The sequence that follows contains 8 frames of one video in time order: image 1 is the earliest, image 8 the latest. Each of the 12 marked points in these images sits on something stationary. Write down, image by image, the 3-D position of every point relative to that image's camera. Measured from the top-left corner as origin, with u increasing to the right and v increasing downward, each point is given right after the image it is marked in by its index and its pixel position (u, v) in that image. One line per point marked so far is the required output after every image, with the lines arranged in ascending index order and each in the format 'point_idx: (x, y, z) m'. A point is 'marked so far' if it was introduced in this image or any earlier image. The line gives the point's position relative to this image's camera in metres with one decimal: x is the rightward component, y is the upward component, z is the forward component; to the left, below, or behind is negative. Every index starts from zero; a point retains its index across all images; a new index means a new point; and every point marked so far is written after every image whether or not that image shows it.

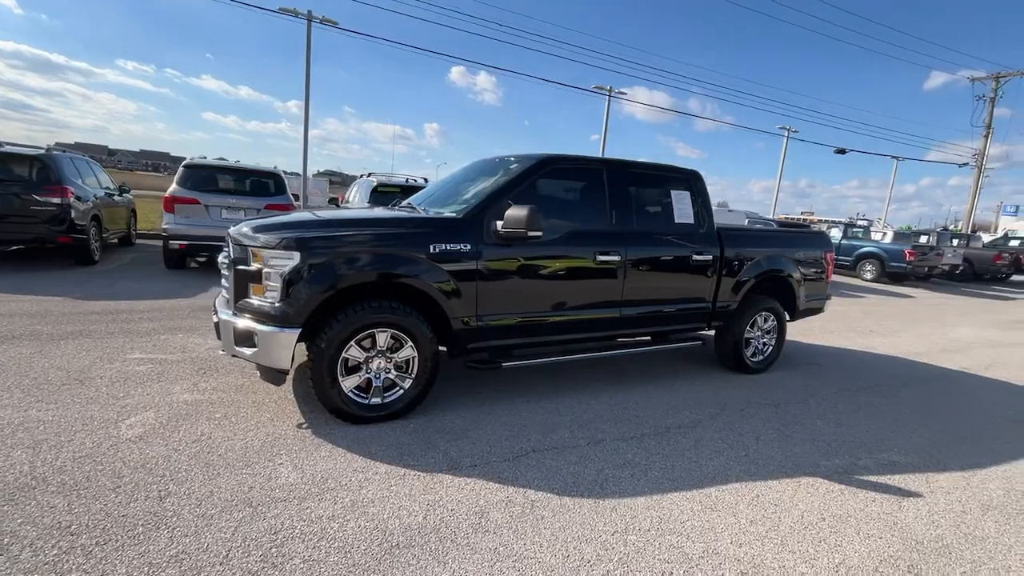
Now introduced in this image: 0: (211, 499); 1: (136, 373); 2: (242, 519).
0: (-1.6, -1.2, +2.6) m
1: (-3.4, -0.8, +4.3) m
2: (-1.4, -1.2, +2.5) m
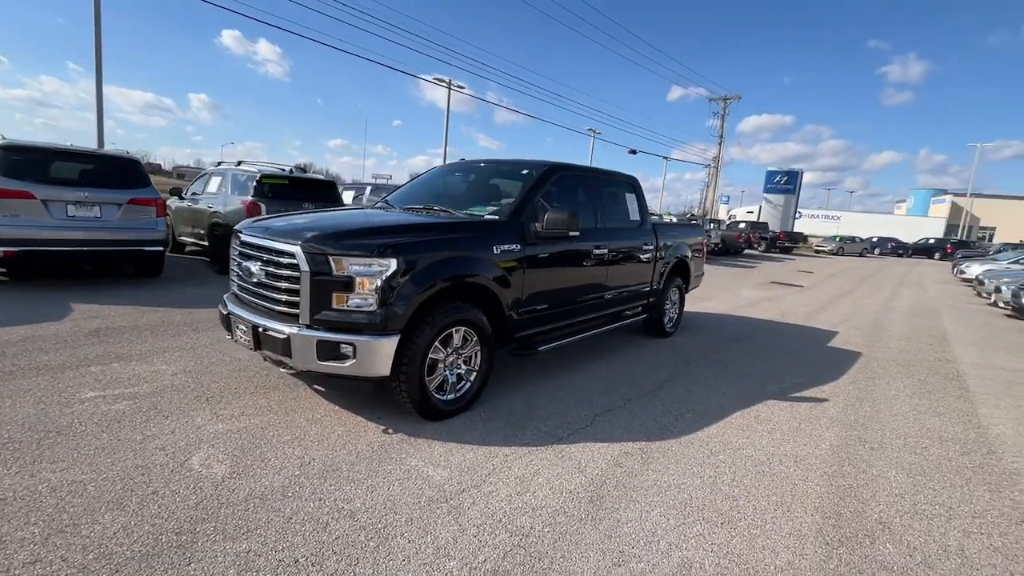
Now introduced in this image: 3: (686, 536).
0: (-0.6, -1.2, +2.7) m
1: (-2.9, -0.9, +3.6) m
2: (-0.3, -1.2, +2.6) m
3: (+1.0, -1.3, +2.6) m
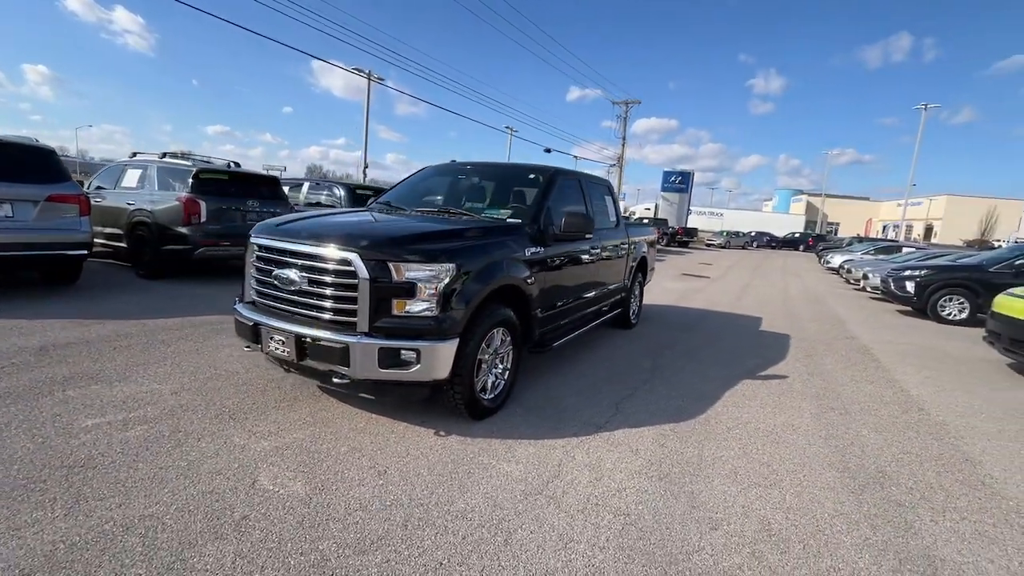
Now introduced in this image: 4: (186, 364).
0: (0.0, -1.2, +2.8) m
1: (-2.5, -1.0, +3.2) m
2: (+0.3, -1.3, +2.8) m
3: (+1.5, -1.3, +3.0) m
4: (-3.1, -0.7, +4.6) m
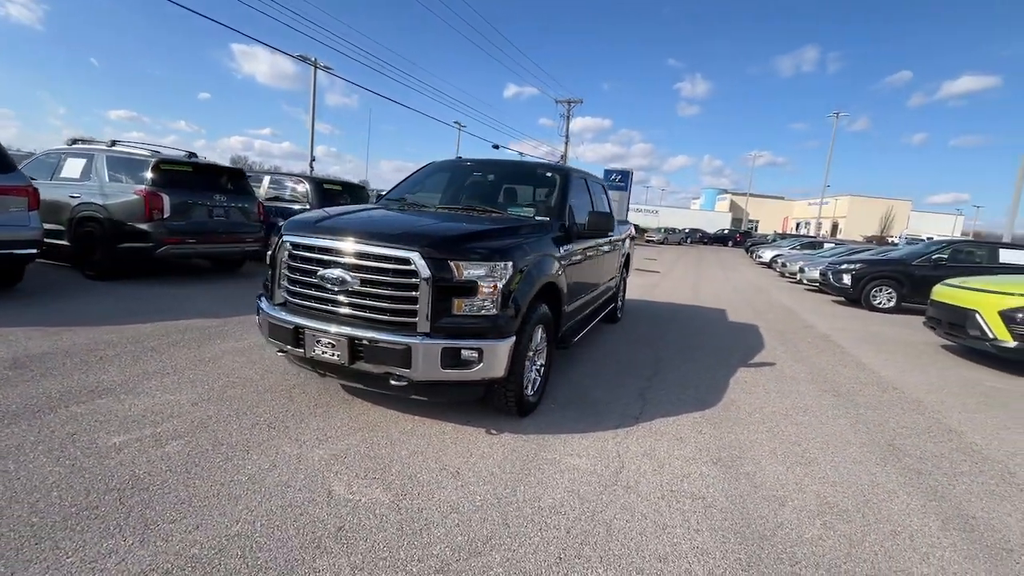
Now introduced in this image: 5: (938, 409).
0: (+0.5, -1.2, +2.9) m
1: (-2.0, -1.0, +3.0) m
2: (+0.7, -1.2, +2.9) m
3: (+2.0, -1.3, +3.3) m
4: (-2.8, -0.8, +4.2) m
5: (+4.2, -1.2, +4.7) m
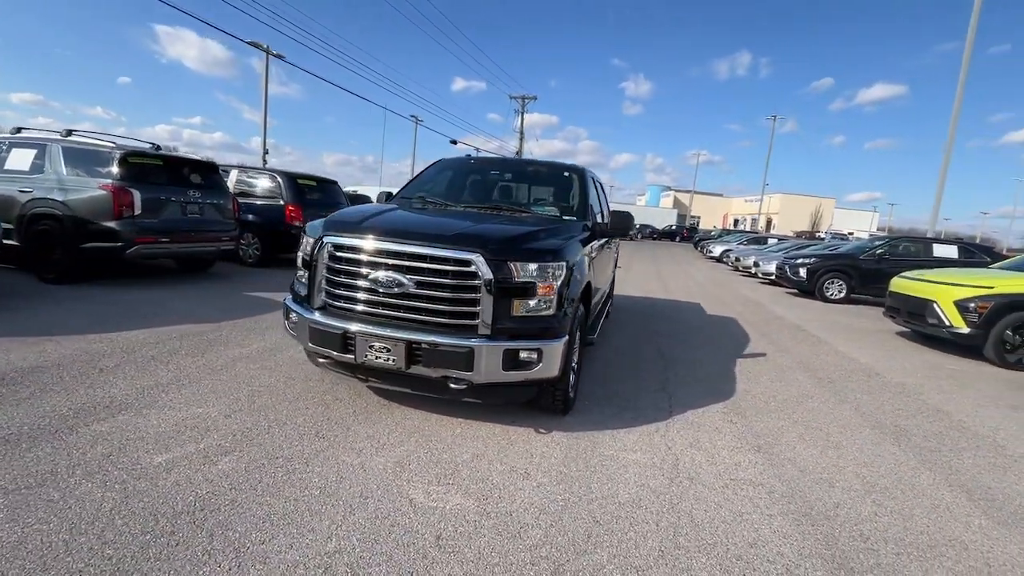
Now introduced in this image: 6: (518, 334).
0: (+0.9, -1.2, +3.0) m
1: (-1.6, -1.1, +2.8) m
2: (+1.2, -1.2, +3.1) m
3: (+2.4, -1.3, +3.5) m
4: (-2.5, -0.8, +4.0) m
5: (+4.4, -1.1, +5.2) m
6: (0.0, -0.3, +3.3) m
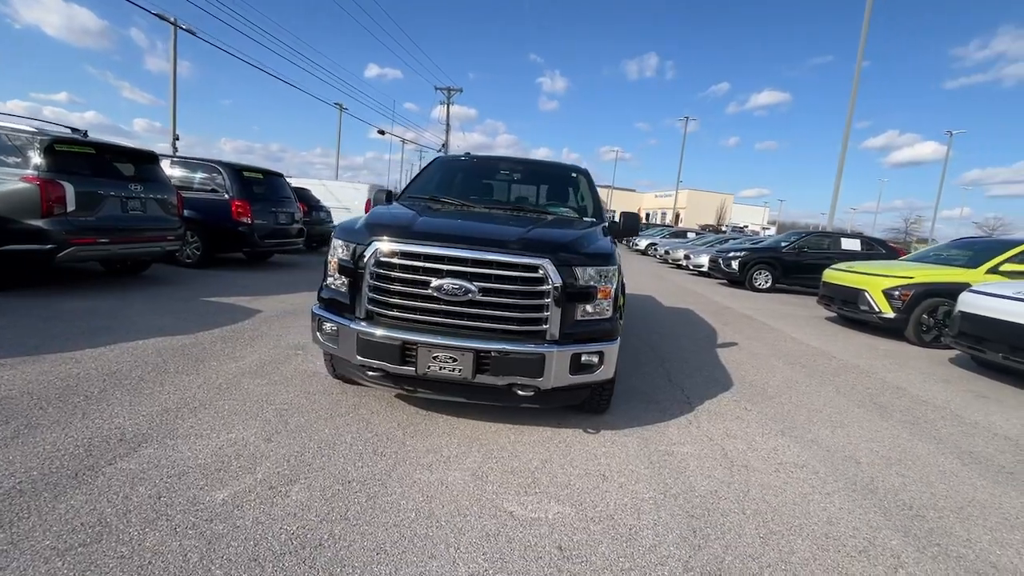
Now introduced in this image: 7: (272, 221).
0: (+1.4, -1.2, +3.2) m
1: (-1.0, -1.1, +2.6) m
2: (+1.7, -1.2, +3.3) m
3: (+2.7, -1.2, +3.9) m
4: (-2.1, -0.9, +3.6) m
5: (+4.5, -1.0, +6.0) m
6: (+0.5, -0.3, +3.3) m
7: (-4.7, +1.3, +9.5) m
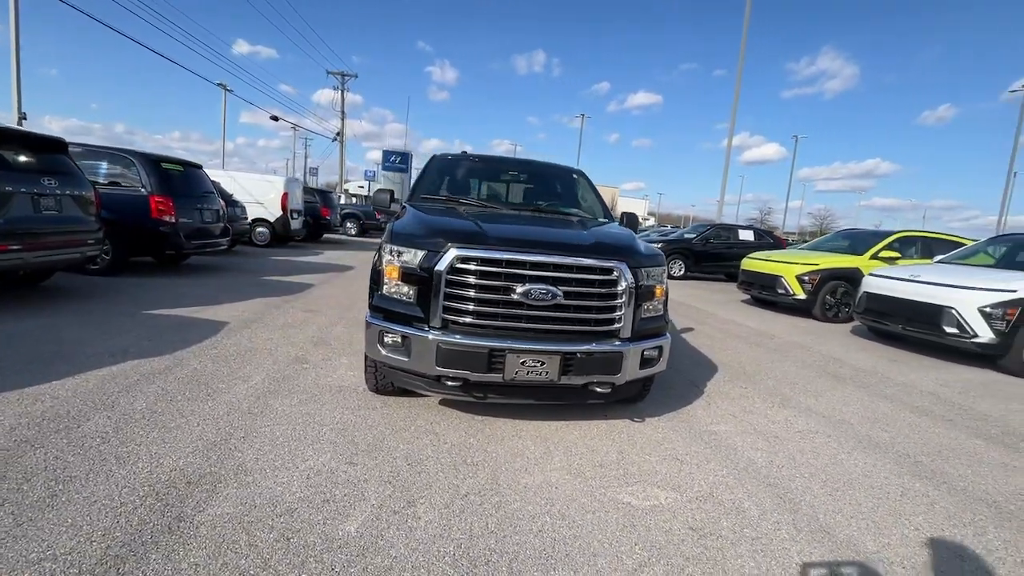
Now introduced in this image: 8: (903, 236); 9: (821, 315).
0: (+1.9, -1.2, +3.6) m
1: (-0.3, -1.2, +2.5) m
2: (+2.2, -1.2, +3.8) m
3: (+3.1, -1.1, +4.7) m
4: (-1.6, -1.0, +3.2) m
5: (+4.4, -0.8, +7.0) m
6: (+1.0, -0.3, +3.5) m
7: (-5.5, +1.2, +8.4) m
8: (+8.0, +1.1, +9.8) m
9: (+5.9, -0.5, +9.2) m
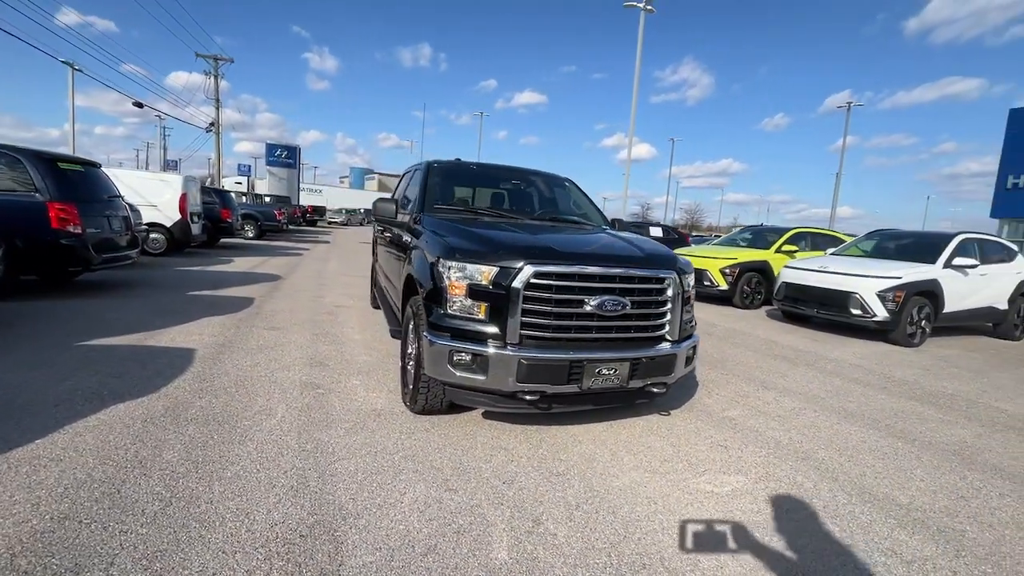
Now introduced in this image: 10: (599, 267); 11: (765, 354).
0: (+2.3, -1.2, +4.2) m
1: (+0.4, -1.3, +2.6) m
2: (+2.5, -1.2, +4.4) m
3: (+3.2, -1.1, +5.5) m
4: (-1.0, -1.1, +3.0) m
5: (+3.9, -0.7, +8.0) m
6: (+1.4, -0.4, +3.9) m
7: (-6.1, +0.9, +7.2) m
8: (+6.8, +1.3, +11.5) m
9: (+5.0, -0.3, +10.4) m
10: (+0.6, +0.1, +3.4) m
11: (+3.5, -0.9, +6.7) m
